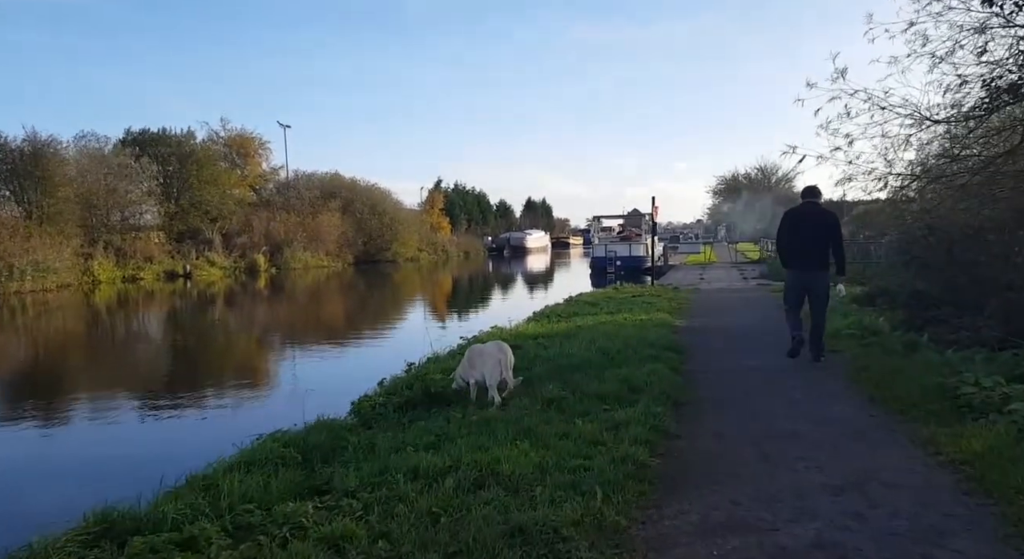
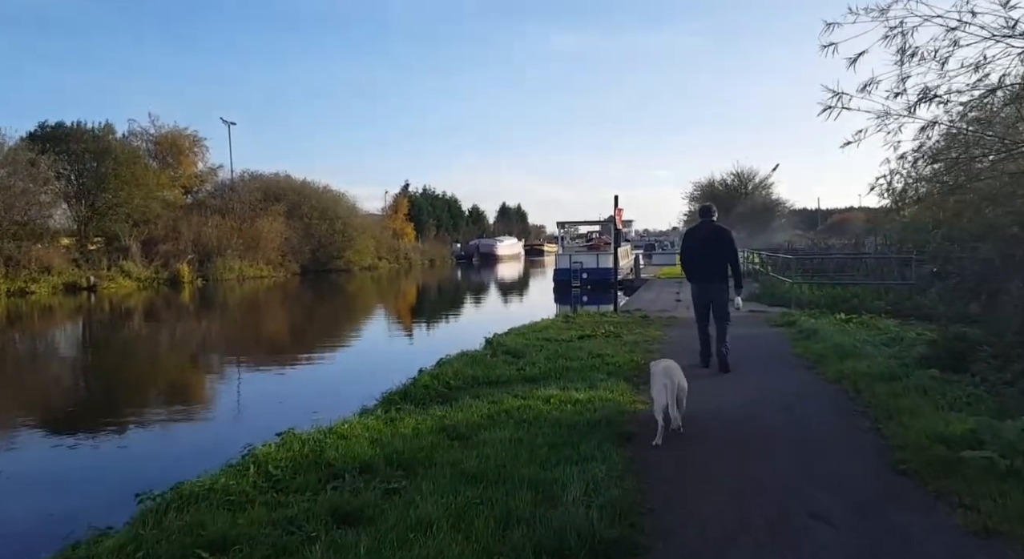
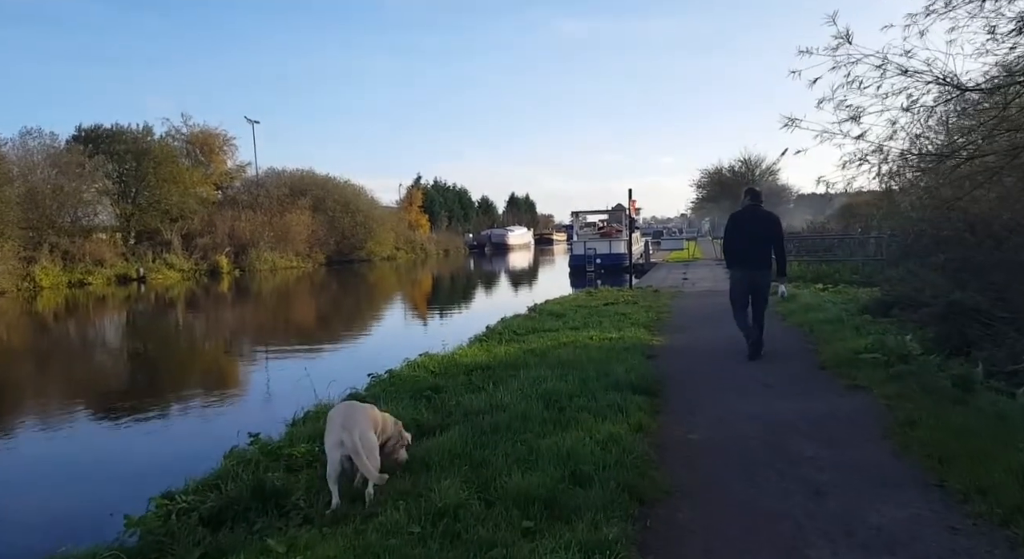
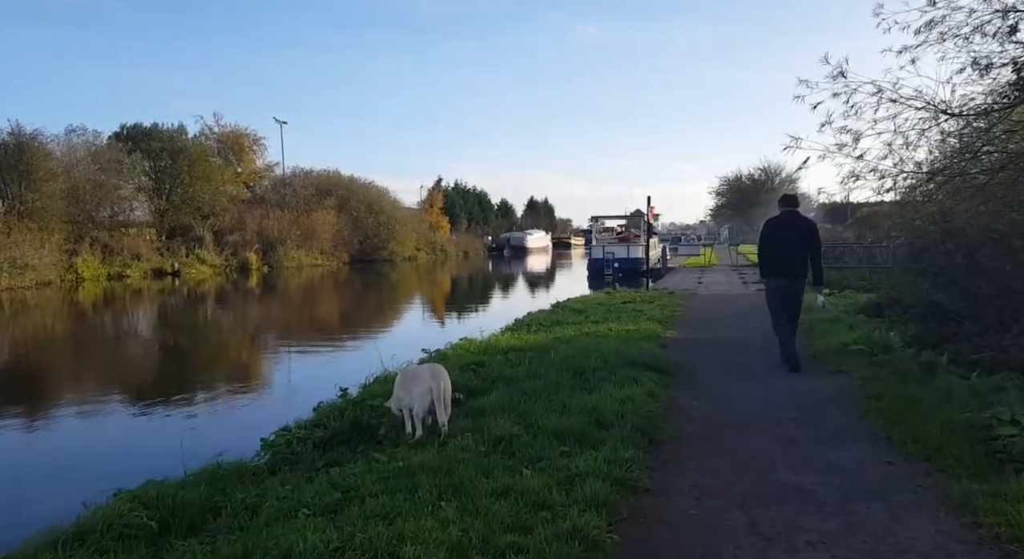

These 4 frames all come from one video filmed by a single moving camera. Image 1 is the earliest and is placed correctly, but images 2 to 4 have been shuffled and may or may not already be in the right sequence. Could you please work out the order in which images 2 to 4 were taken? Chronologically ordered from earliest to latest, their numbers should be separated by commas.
4, 3, 2
